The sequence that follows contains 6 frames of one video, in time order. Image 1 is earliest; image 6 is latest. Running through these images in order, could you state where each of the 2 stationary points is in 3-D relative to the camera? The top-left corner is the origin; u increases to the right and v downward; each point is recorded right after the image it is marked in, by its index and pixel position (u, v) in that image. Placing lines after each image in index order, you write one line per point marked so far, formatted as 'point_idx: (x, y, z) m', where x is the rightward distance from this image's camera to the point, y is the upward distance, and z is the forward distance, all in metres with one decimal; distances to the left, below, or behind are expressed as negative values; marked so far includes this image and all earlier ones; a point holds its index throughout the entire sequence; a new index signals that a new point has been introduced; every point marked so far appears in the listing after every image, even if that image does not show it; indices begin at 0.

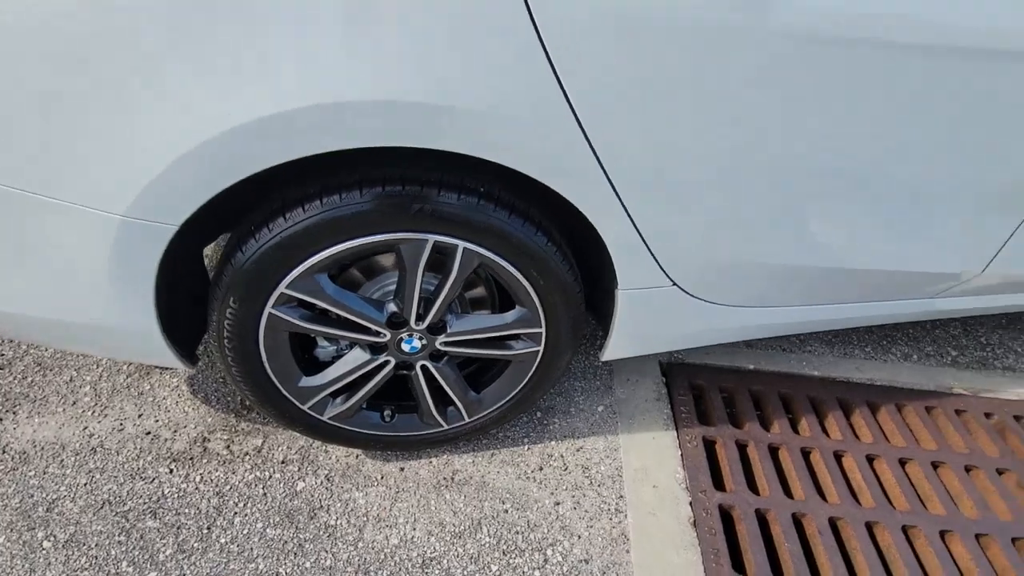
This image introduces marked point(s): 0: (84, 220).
0: (-0.7, +0.1, +0.8) m
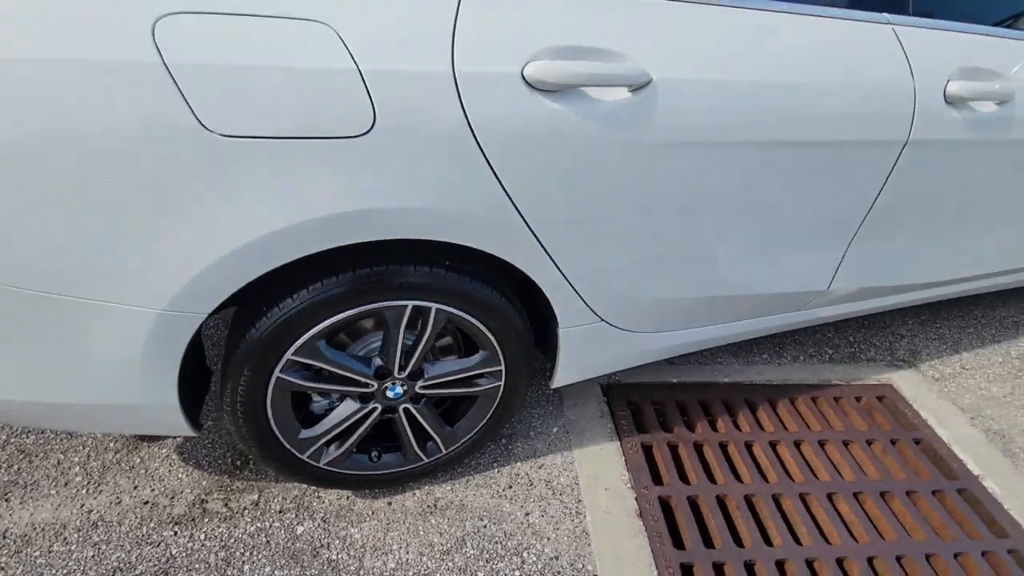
0: (-0.8, -0.1, +1.0) m
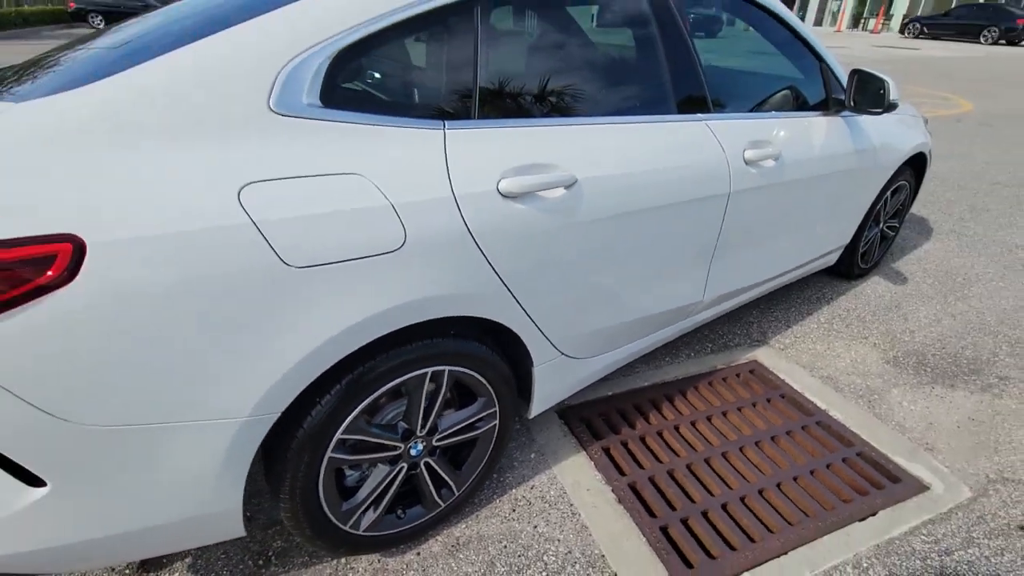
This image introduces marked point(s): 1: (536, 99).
0: (-0.7, -0.3, +1.1) m
1: (+0.1, +0.6, +1.5) m
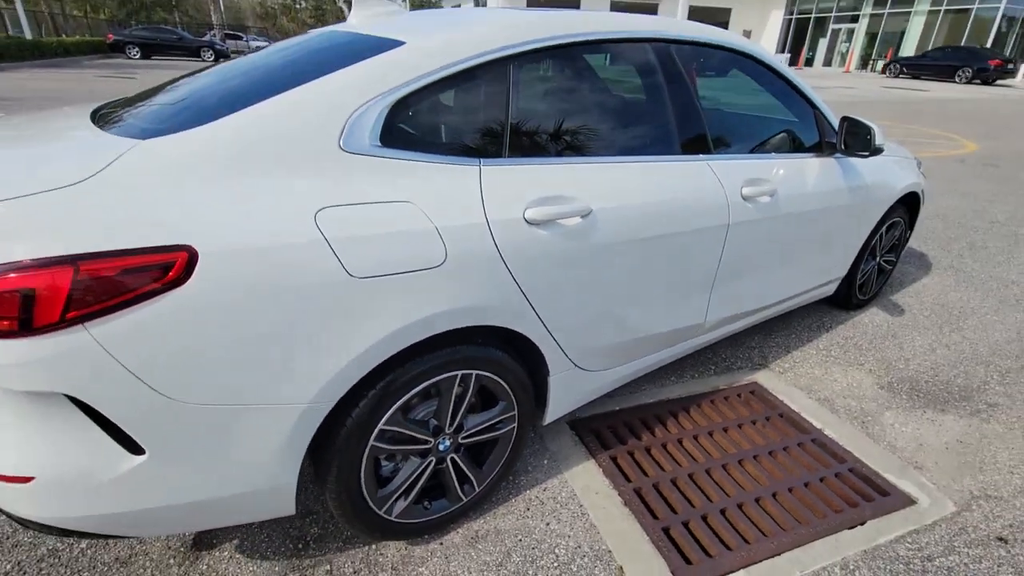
0: (-0.7, -0.3, +1.3) m
1: (+0.1, +0.5, +1.8) m
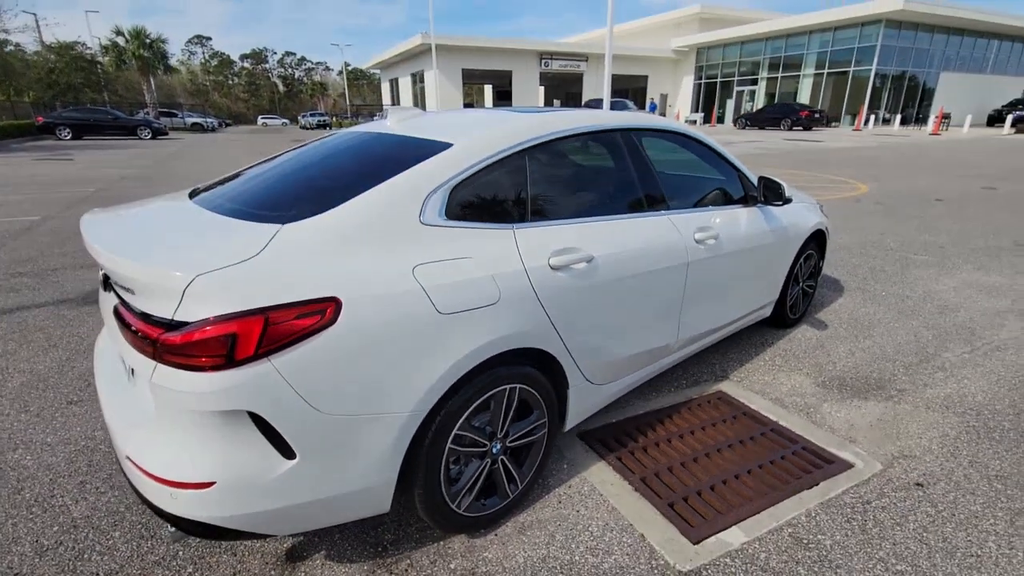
0: (-0.5, -0.5, +1.7) m
1: (+0.2, +0.4, +2.3) m
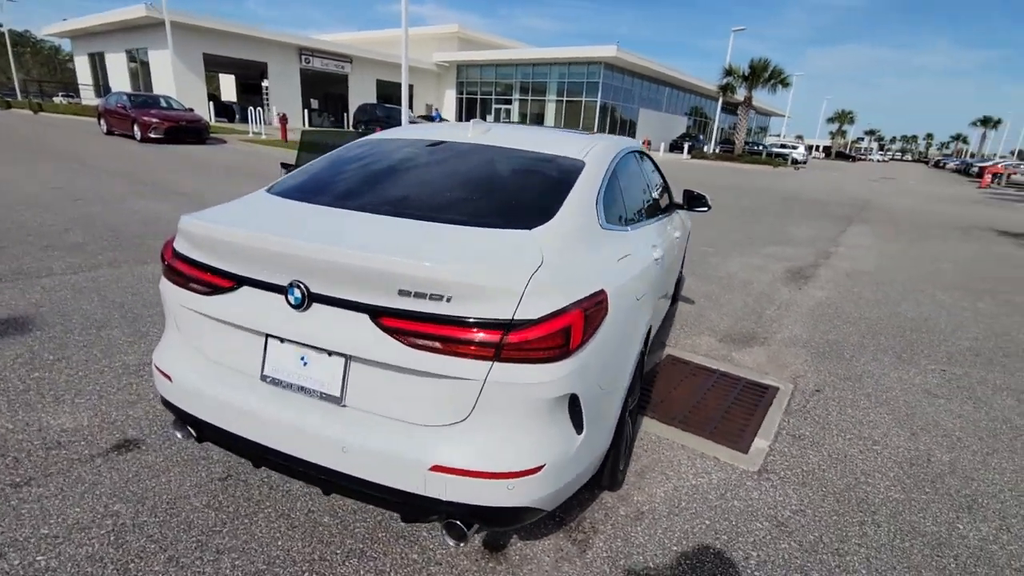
0: (+0.4, -0.5, +2.0) m
1: (+0.7, +0.4, +2.9) m
